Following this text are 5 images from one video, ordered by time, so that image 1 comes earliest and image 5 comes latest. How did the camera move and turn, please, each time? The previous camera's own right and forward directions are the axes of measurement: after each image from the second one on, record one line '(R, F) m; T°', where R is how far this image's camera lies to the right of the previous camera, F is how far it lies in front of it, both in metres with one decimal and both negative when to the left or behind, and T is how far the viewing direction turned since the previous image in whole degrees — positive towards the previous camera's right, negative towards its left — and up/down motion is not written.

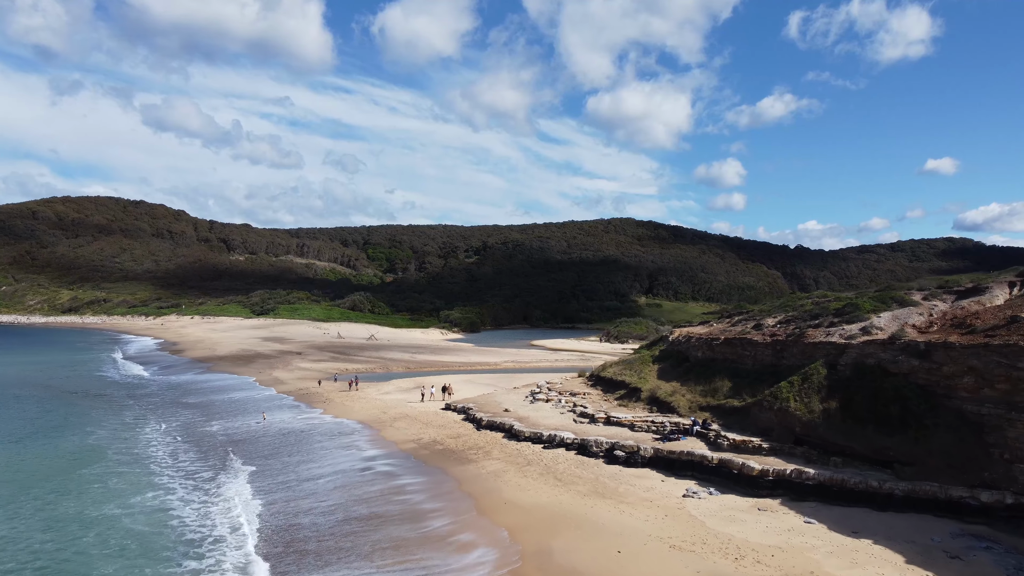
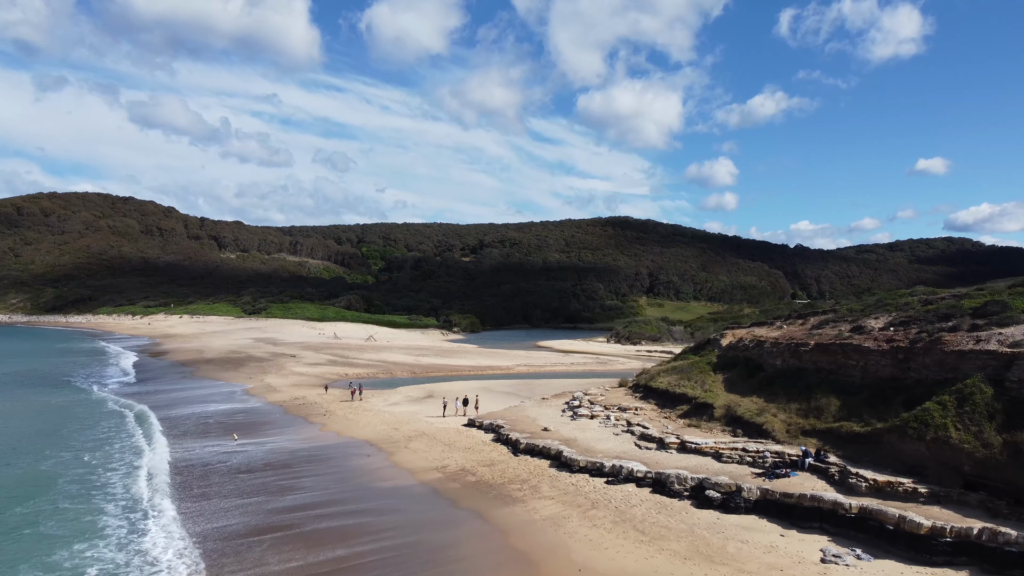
(-1.1, +3.7) m; +1°
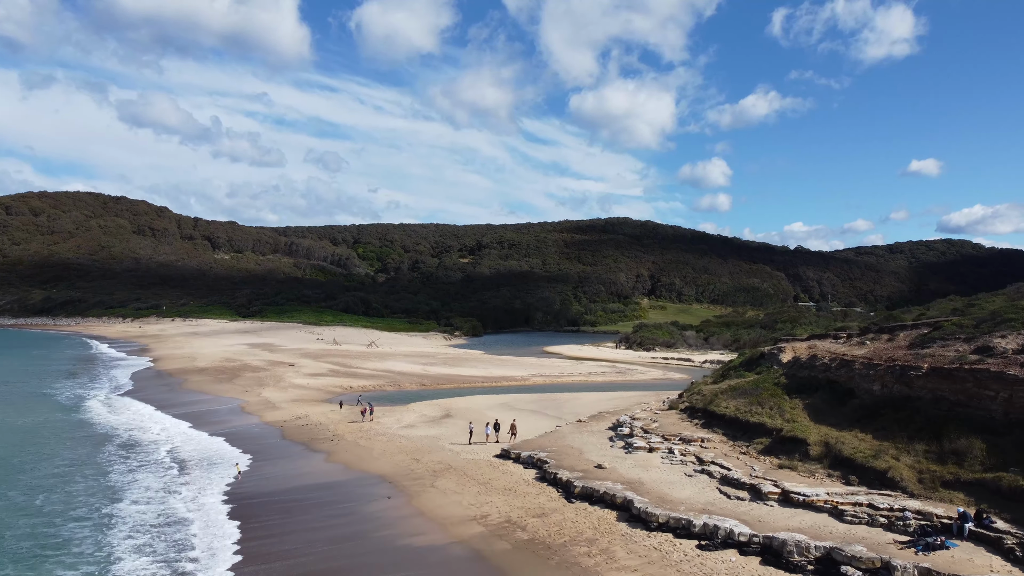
(-1.0, +2.9) m; 0°
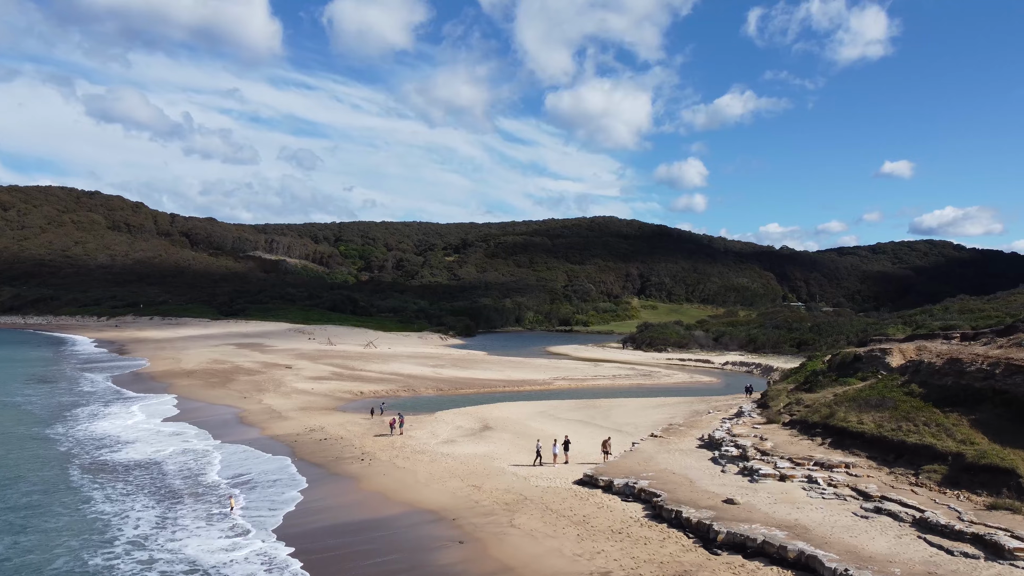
(-2.0, +3.4) m; +2°
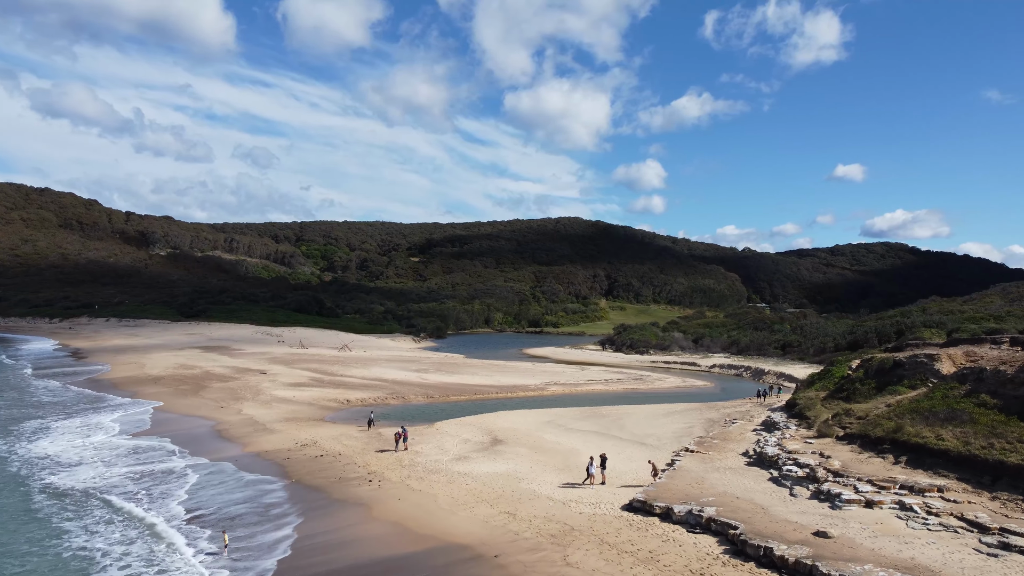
(-1.3, +1.8) m; +3°
